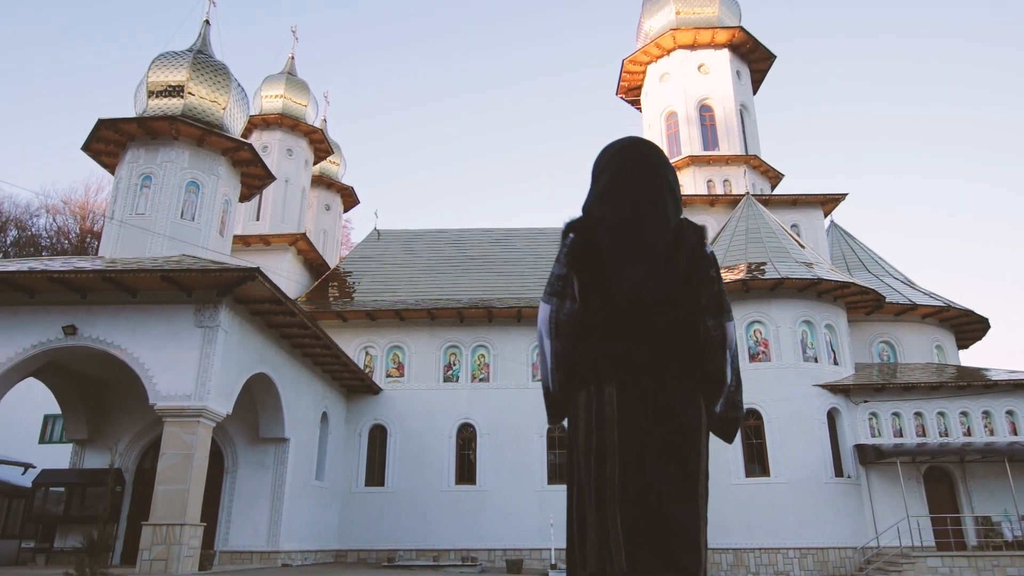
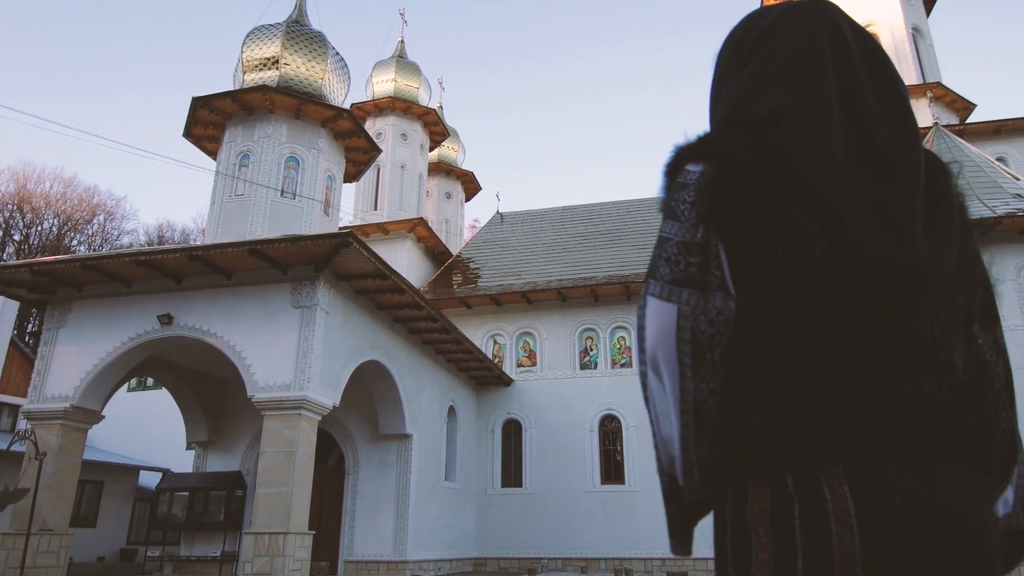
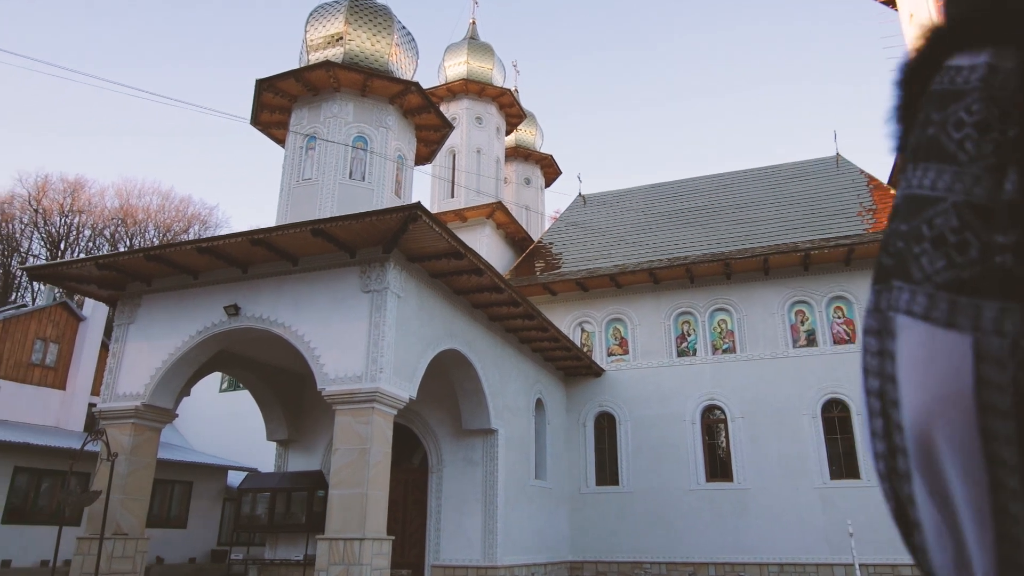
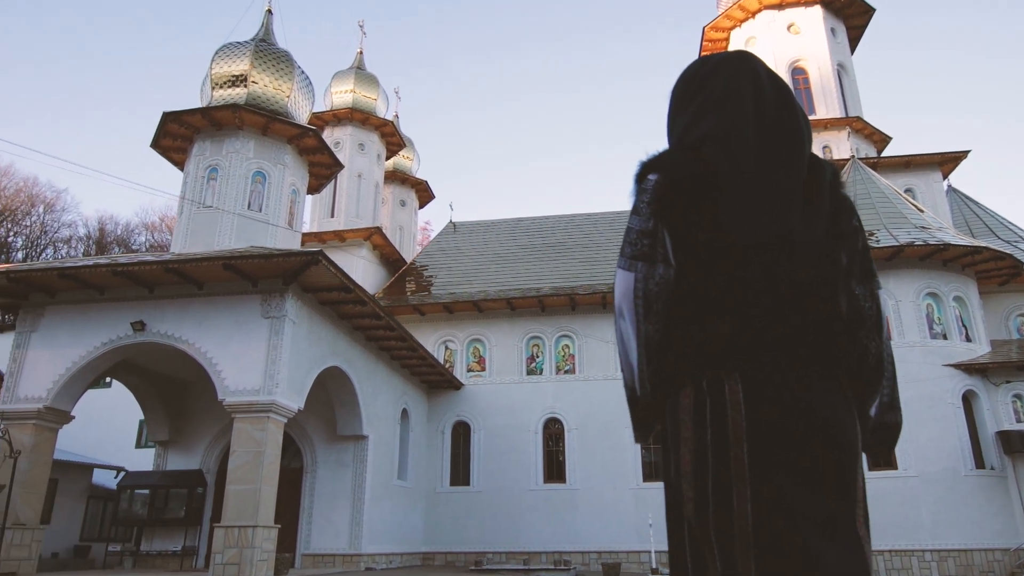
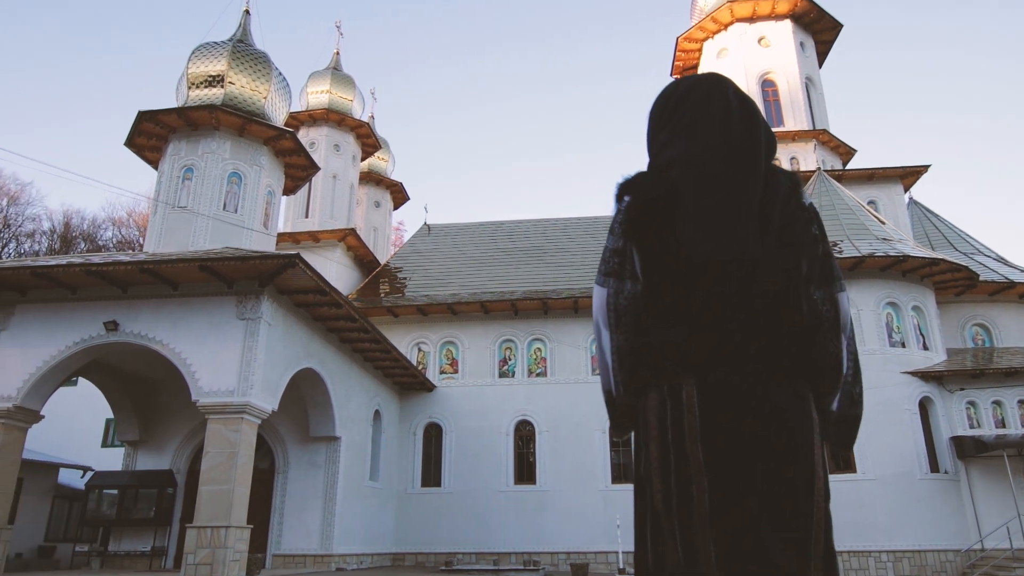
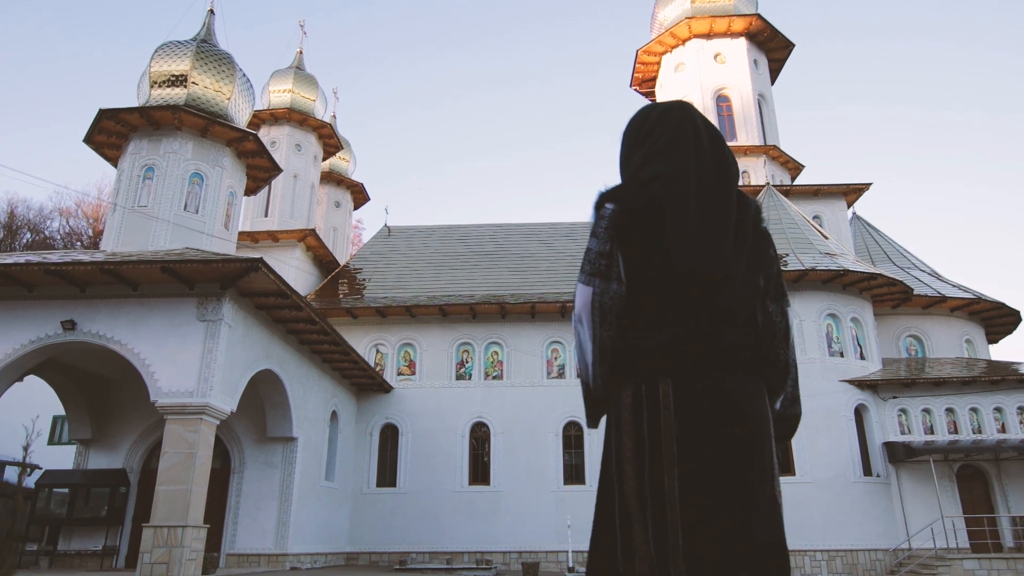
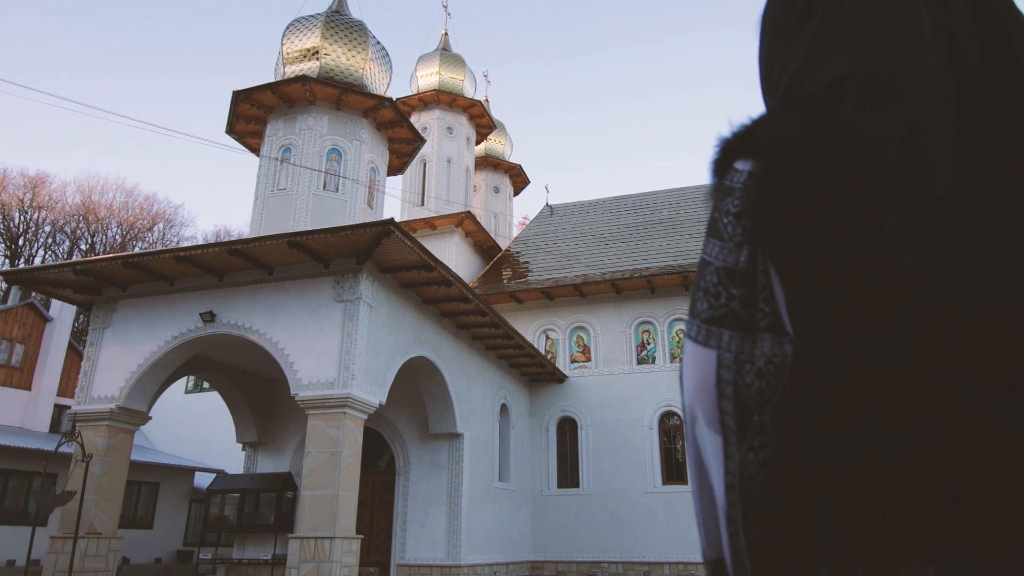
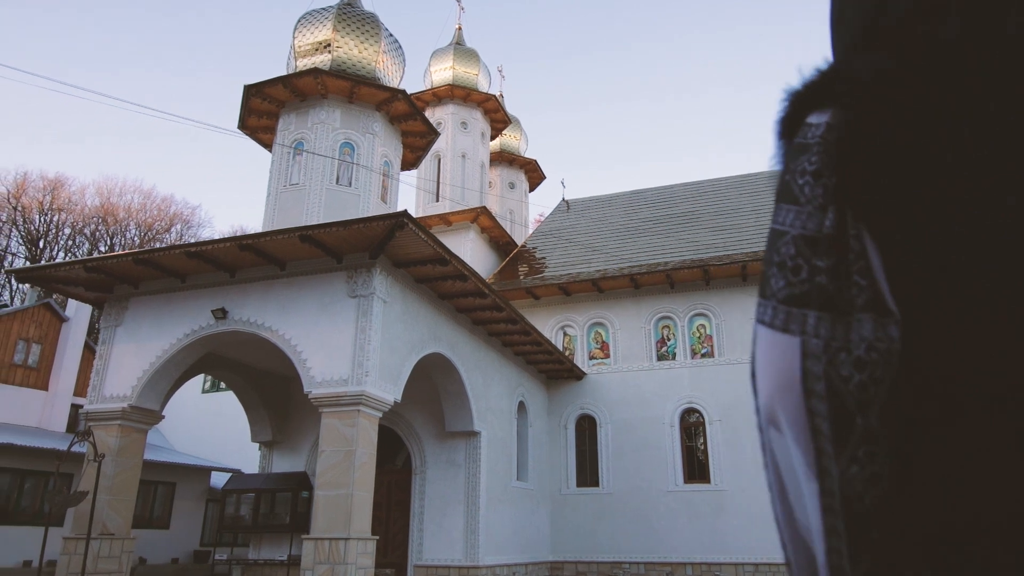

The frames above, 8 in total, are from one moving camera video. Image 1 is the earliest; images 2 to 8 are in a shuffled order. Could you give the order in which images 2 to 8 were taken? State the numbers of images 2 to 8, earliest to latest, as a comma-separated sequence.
6, 5, 4, 2, 7, 8, 3
